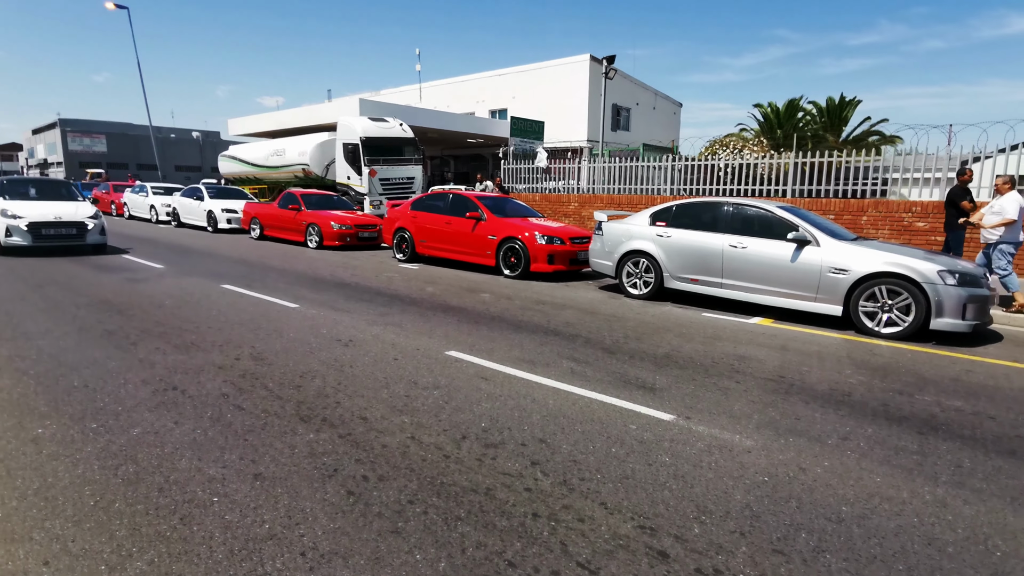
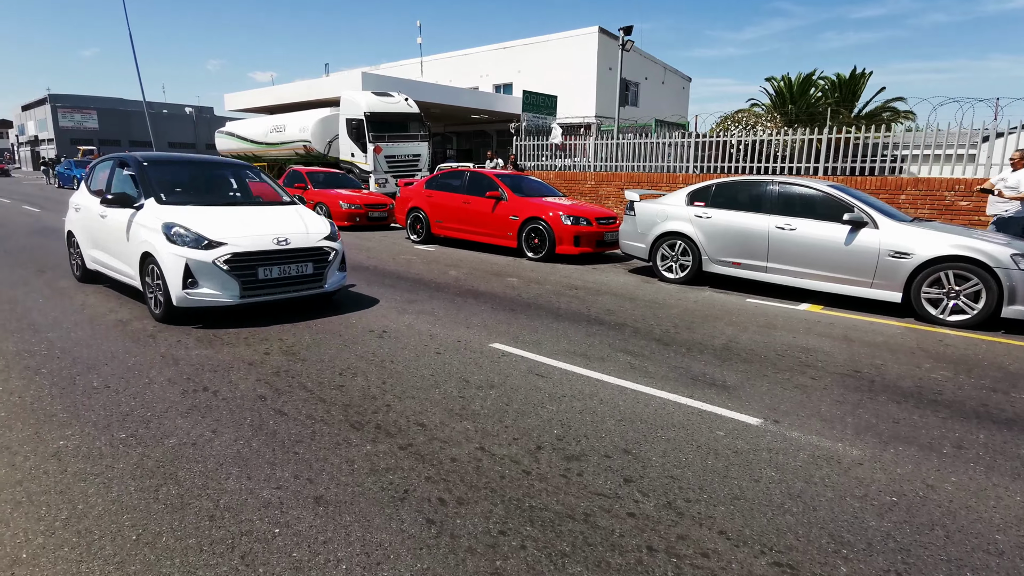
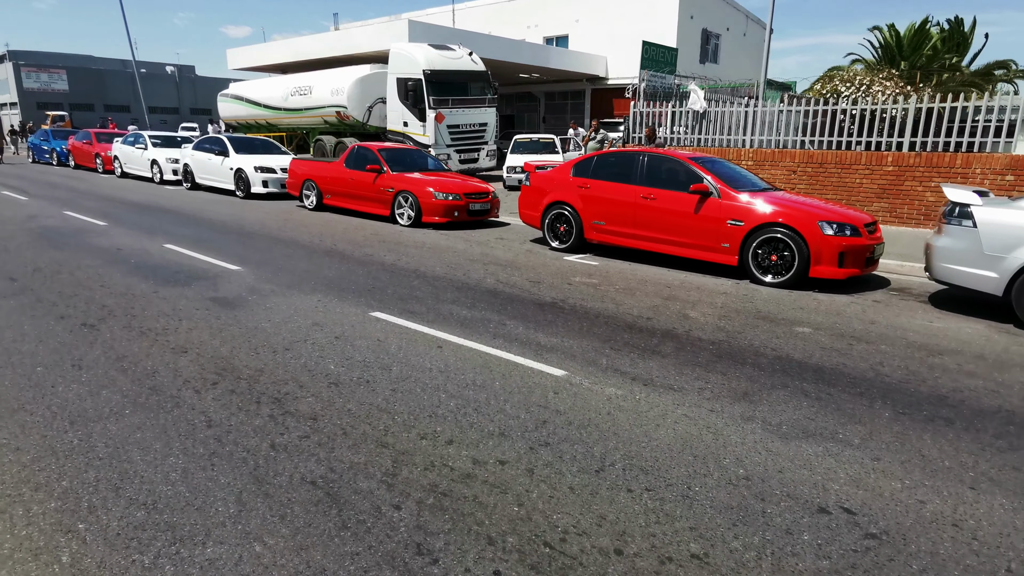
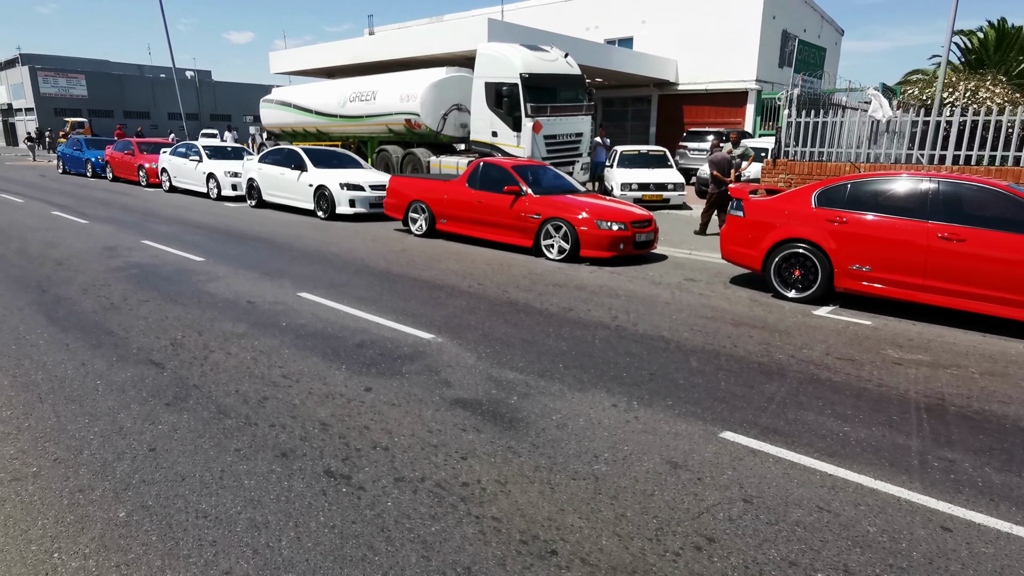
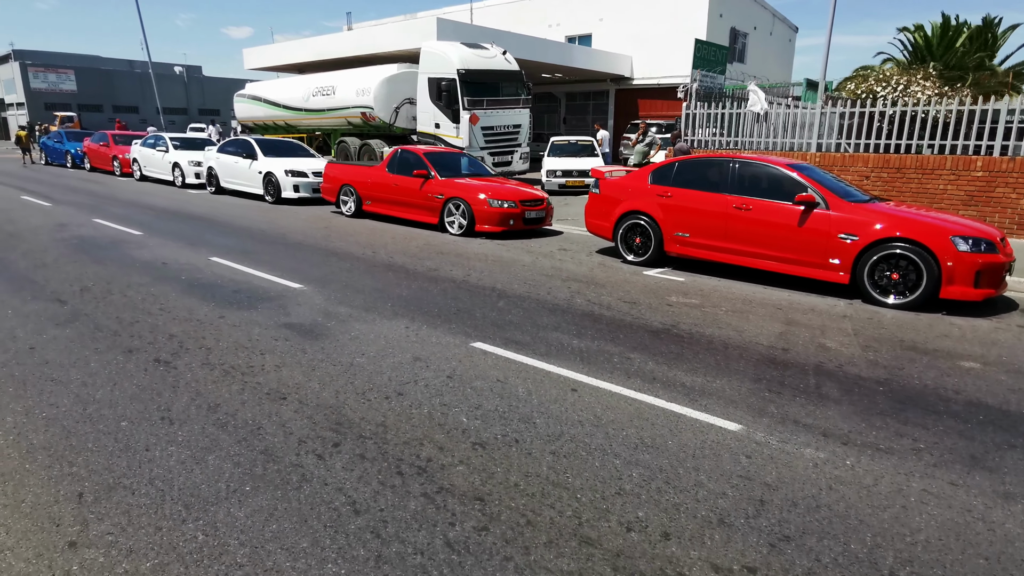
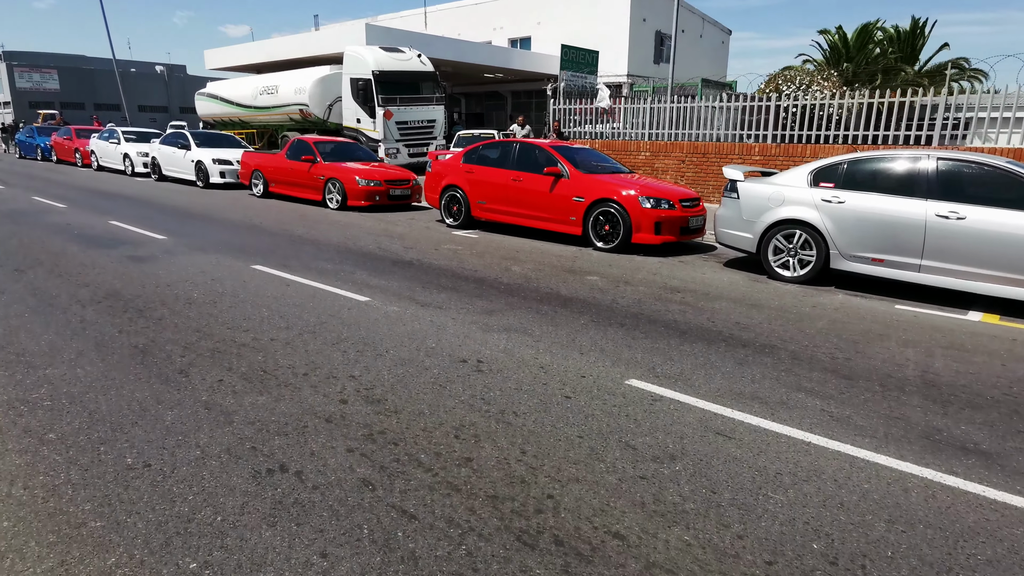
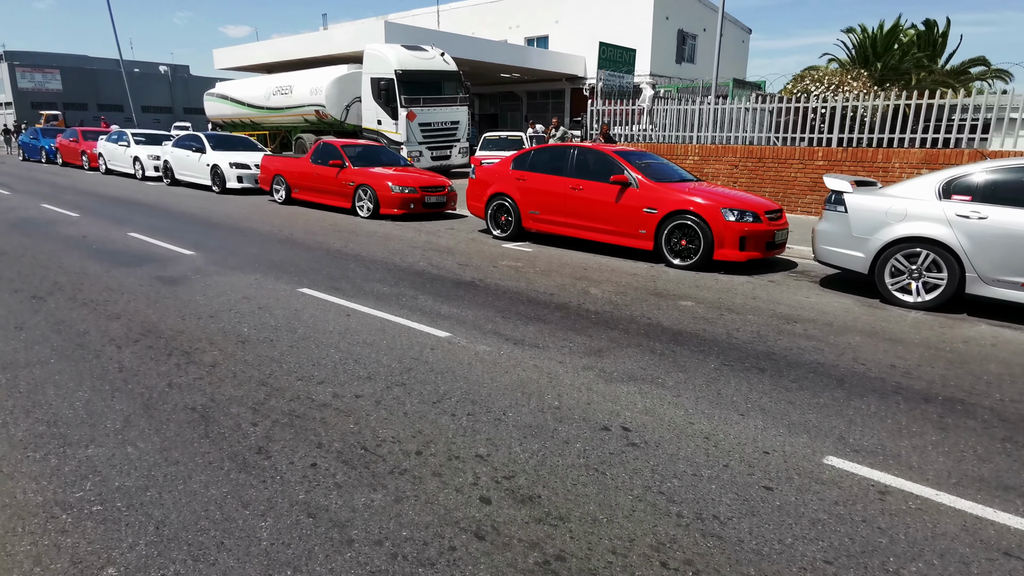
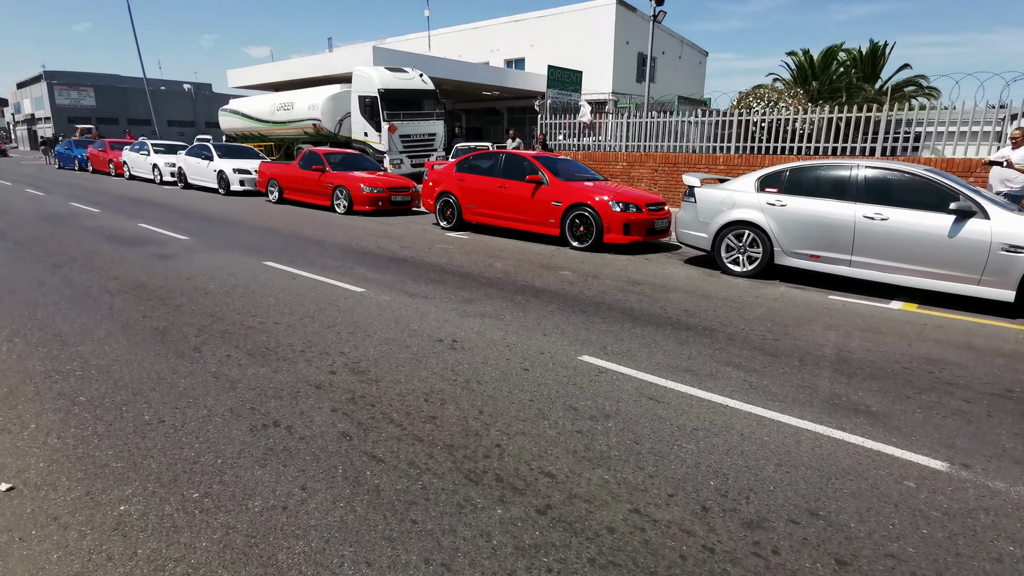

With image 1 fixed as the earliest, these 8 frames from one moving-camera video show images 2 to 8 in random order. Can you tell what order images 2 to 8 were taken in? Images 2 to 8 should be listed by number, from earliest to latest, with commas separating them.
2, 8, 6, 7, 3, 5, 4
